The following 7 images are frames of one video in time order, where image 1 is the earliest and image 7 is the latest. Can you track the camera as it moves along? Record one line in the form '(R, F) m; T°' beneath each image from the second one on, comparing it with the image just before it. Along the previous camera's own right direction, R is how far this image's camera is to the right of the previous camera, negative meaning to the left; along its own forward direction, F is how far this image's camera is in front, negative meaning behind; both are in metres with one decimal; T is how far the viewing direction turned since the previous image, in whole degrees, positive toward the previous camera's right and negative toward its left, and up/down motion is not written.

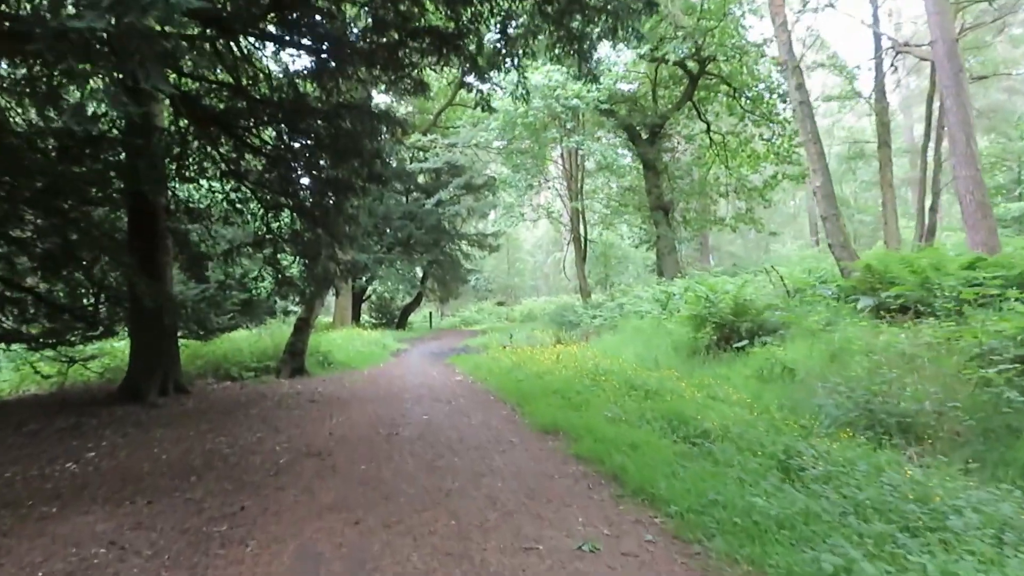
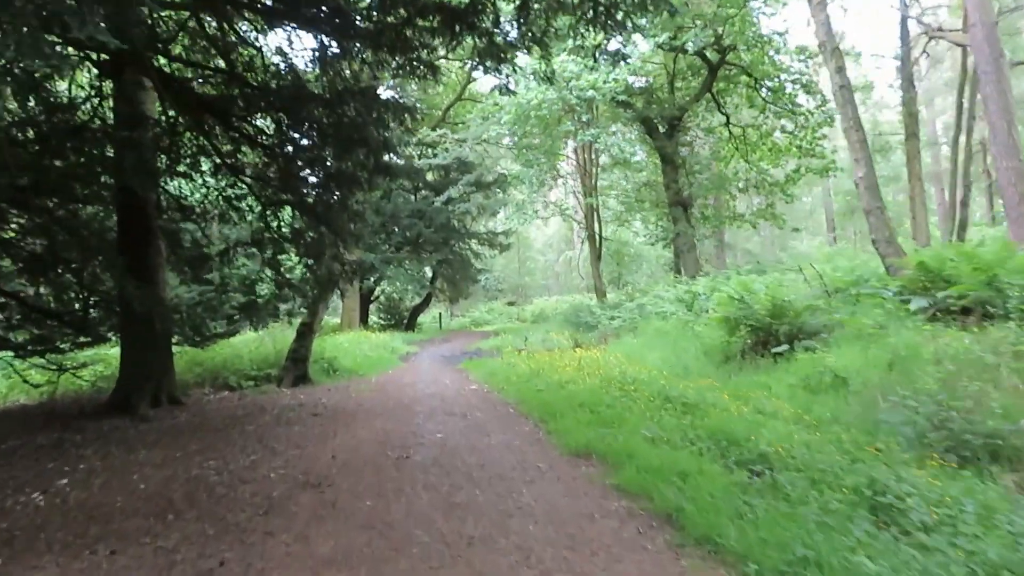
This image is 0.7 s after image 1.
(-0.1, +0.8) m; -1°
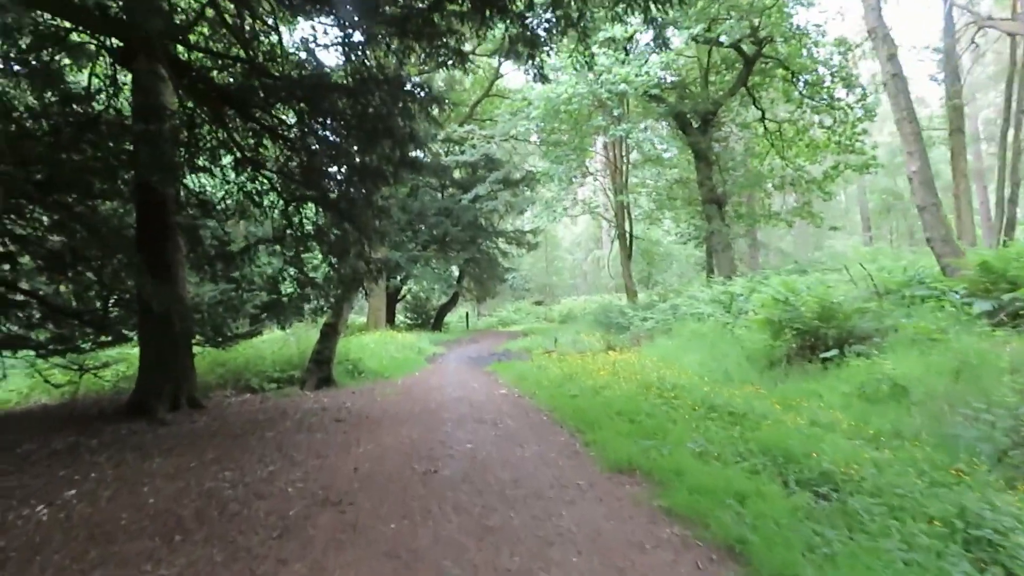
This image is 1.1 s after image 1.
(-0.1, +0.5) m; -2°
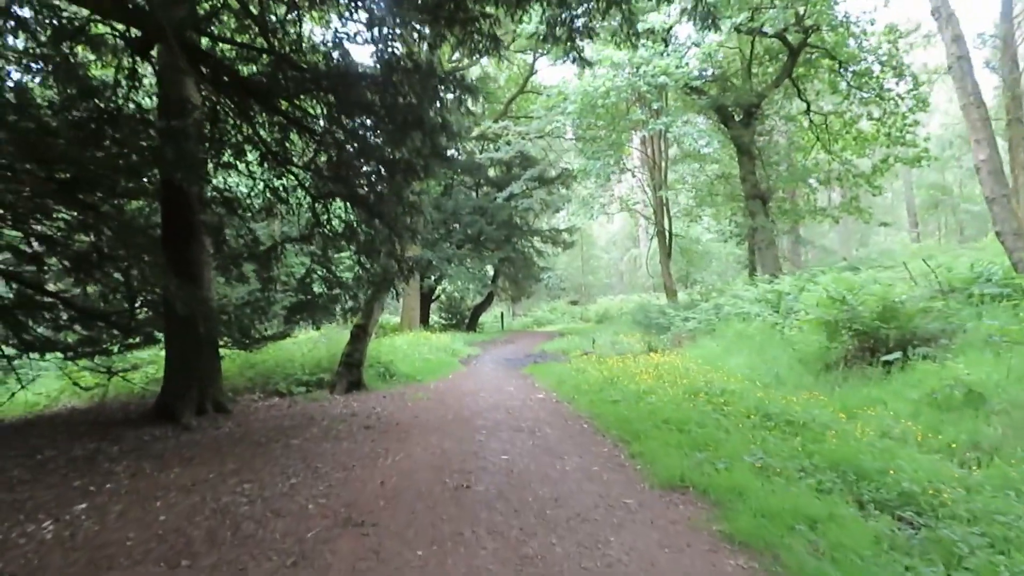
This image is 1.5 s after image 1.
(0.0, +0.5) m; -2°
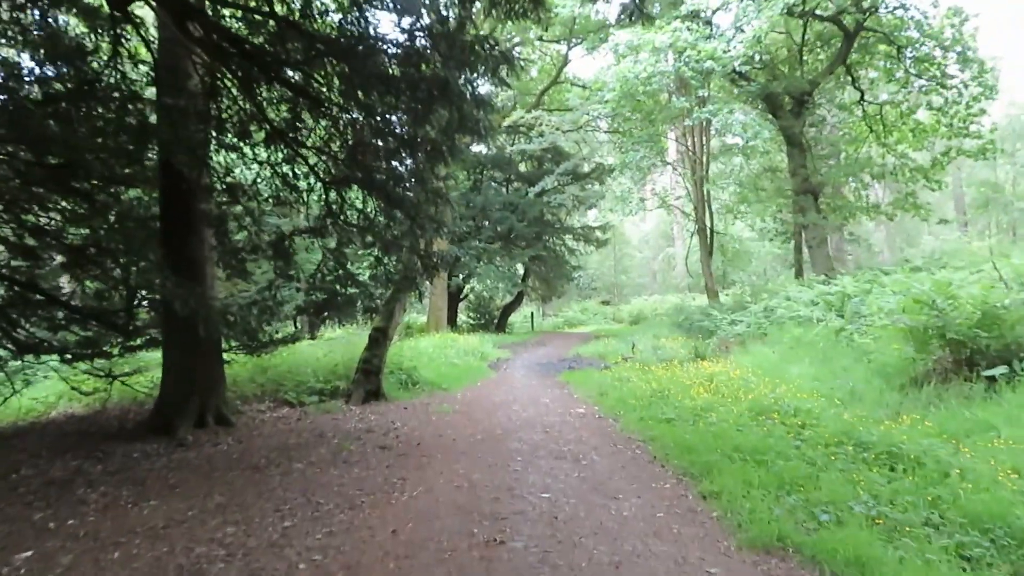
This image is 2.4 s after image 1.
(-0.1, +1.1) m; -2°
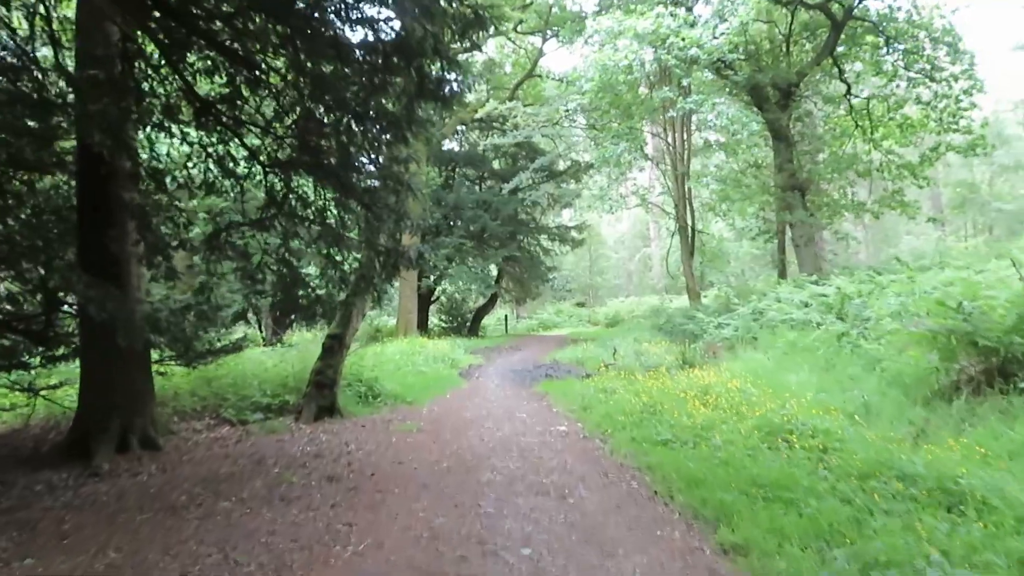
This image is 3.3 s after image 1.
(0.0, +1.1) m; +2°
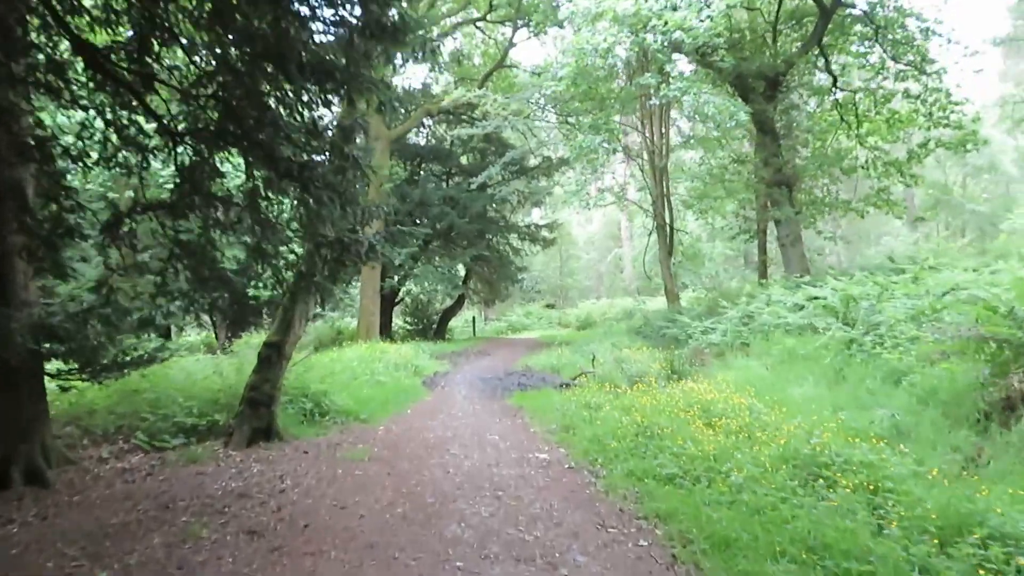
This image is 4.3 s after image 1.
(0.0, +1.2) m; +2°
